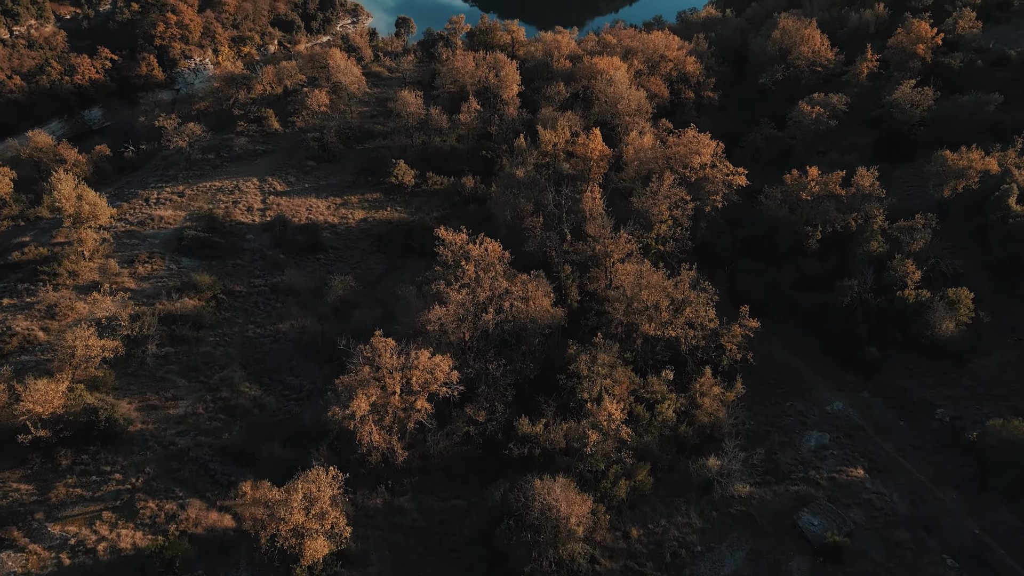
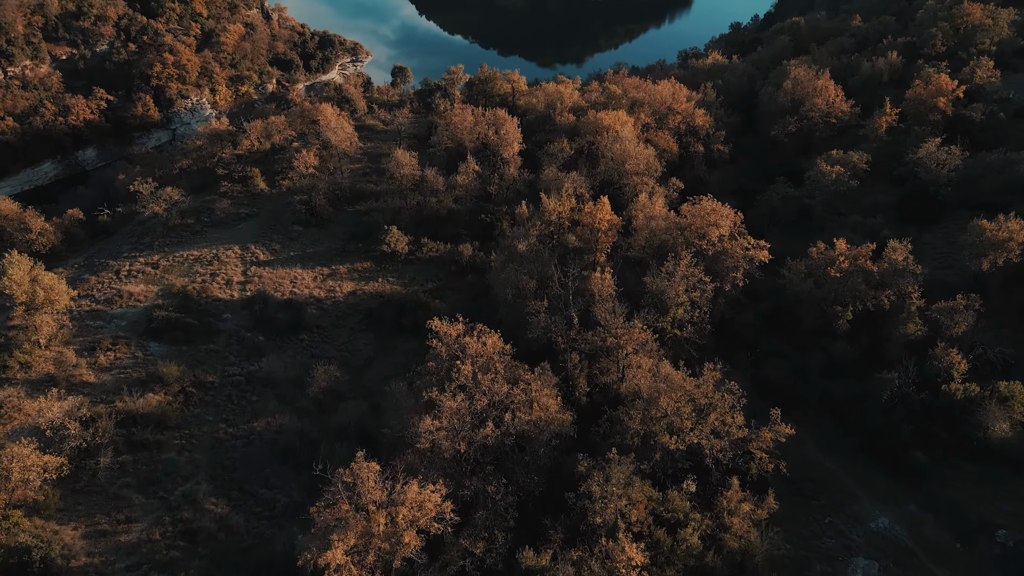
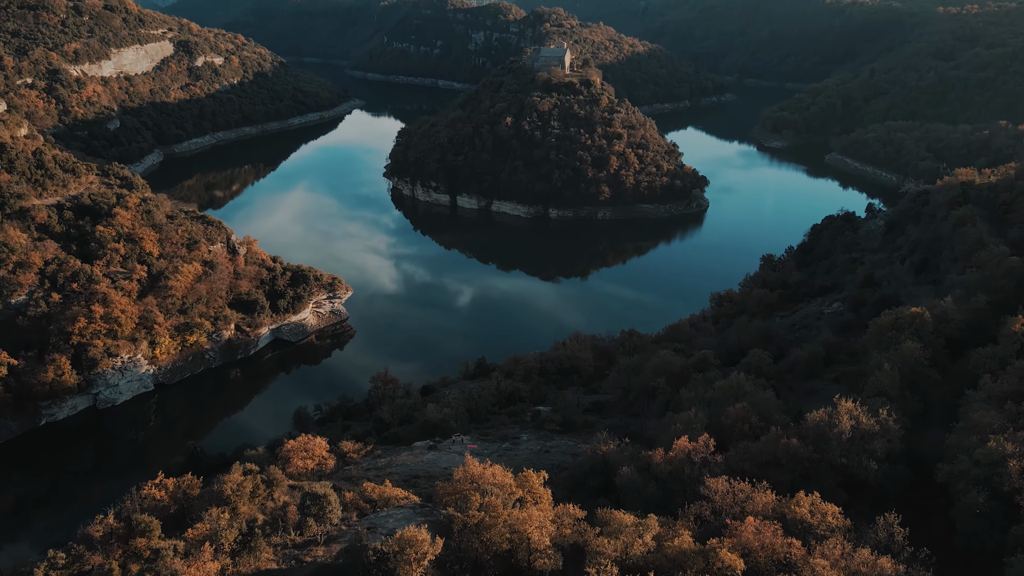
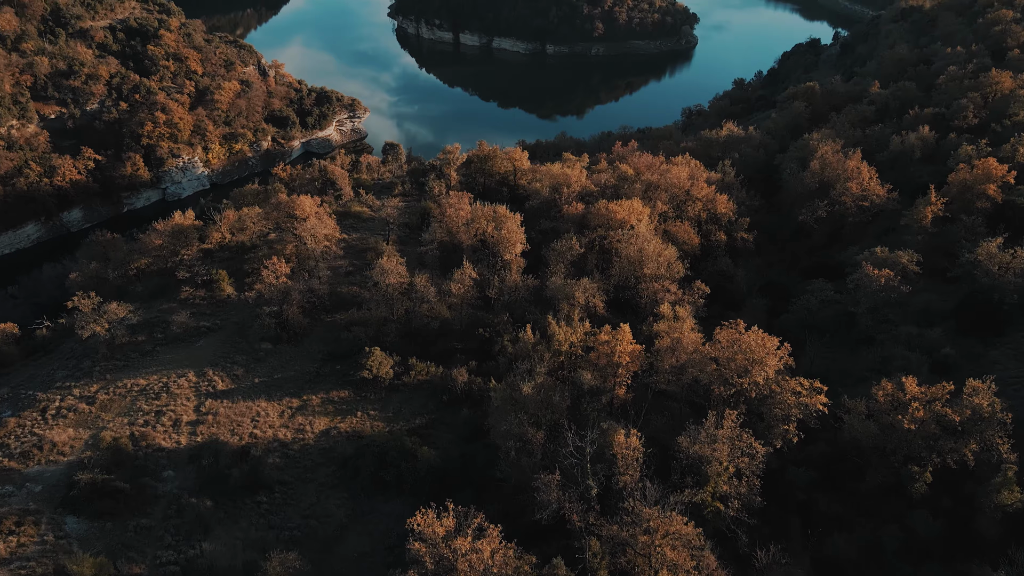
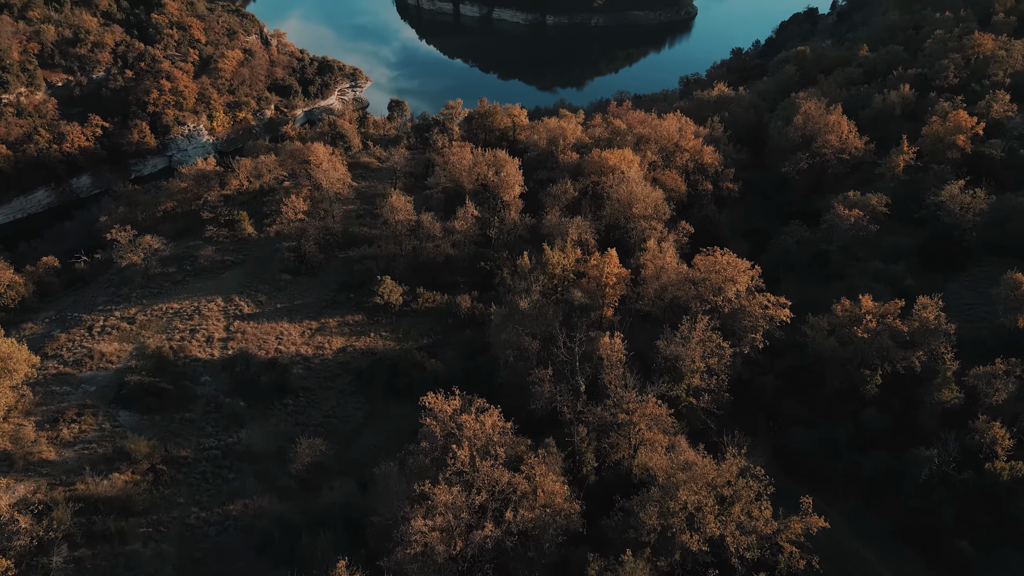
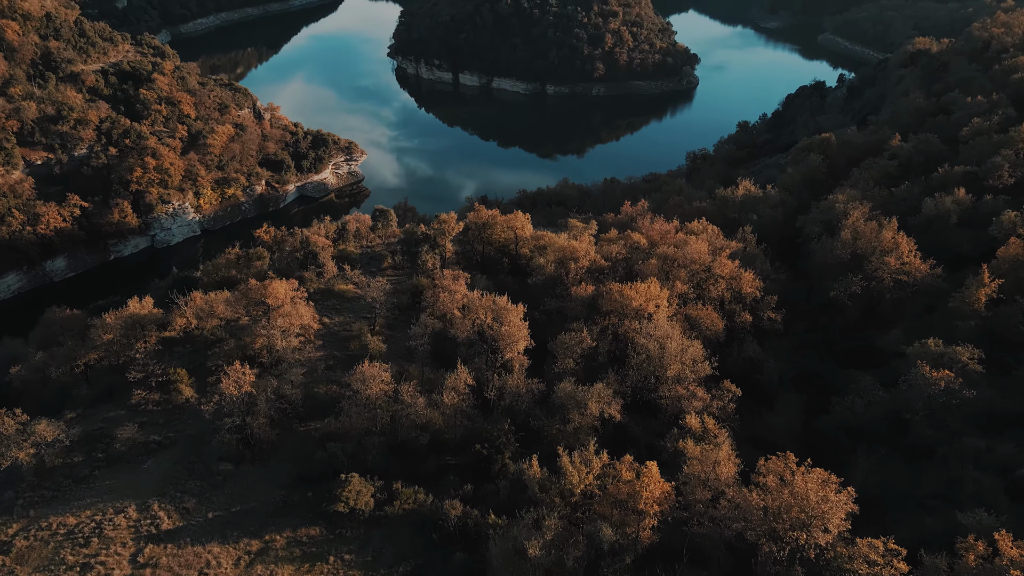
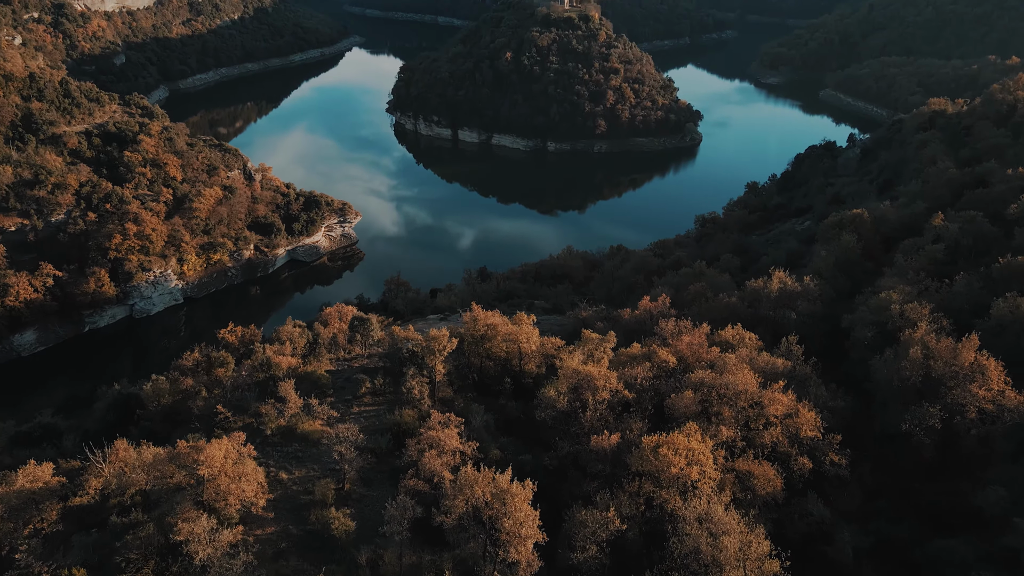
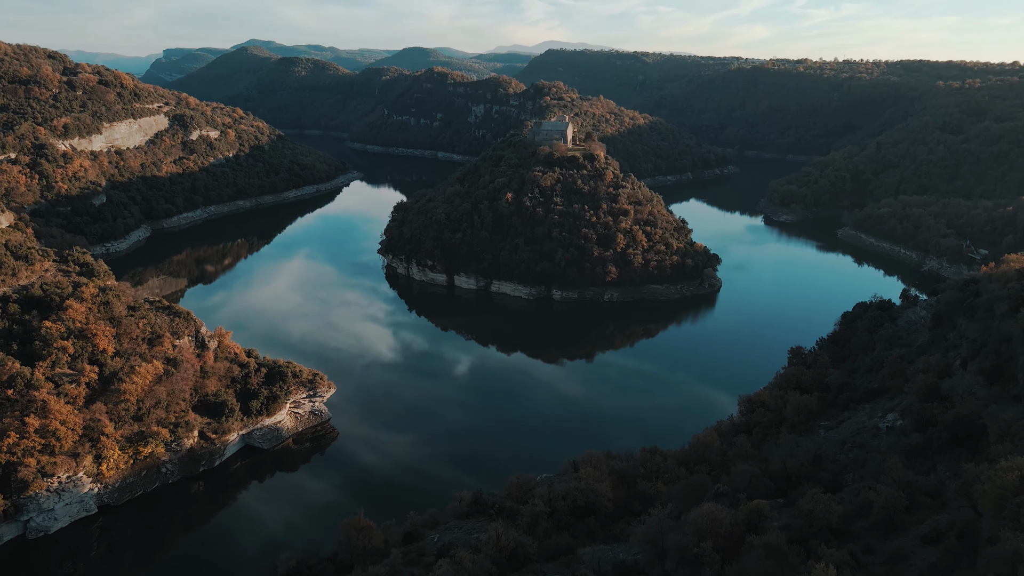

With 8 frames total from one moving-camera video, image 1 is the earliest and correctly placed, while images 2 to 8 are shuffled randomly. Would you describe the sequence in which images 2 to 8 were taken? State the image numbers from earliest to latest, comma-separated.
2, 5, 4, 6, 7, 3, 8
